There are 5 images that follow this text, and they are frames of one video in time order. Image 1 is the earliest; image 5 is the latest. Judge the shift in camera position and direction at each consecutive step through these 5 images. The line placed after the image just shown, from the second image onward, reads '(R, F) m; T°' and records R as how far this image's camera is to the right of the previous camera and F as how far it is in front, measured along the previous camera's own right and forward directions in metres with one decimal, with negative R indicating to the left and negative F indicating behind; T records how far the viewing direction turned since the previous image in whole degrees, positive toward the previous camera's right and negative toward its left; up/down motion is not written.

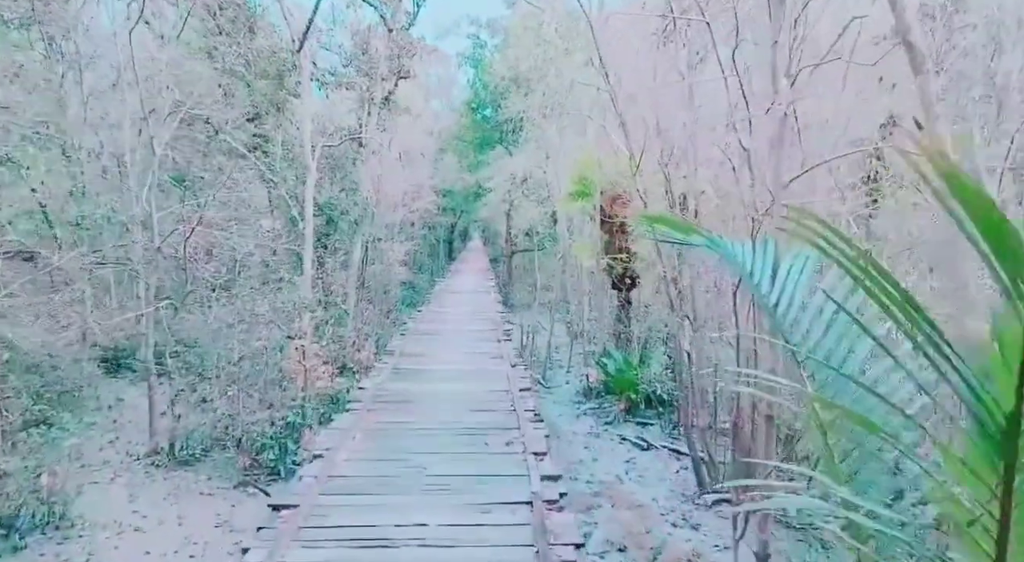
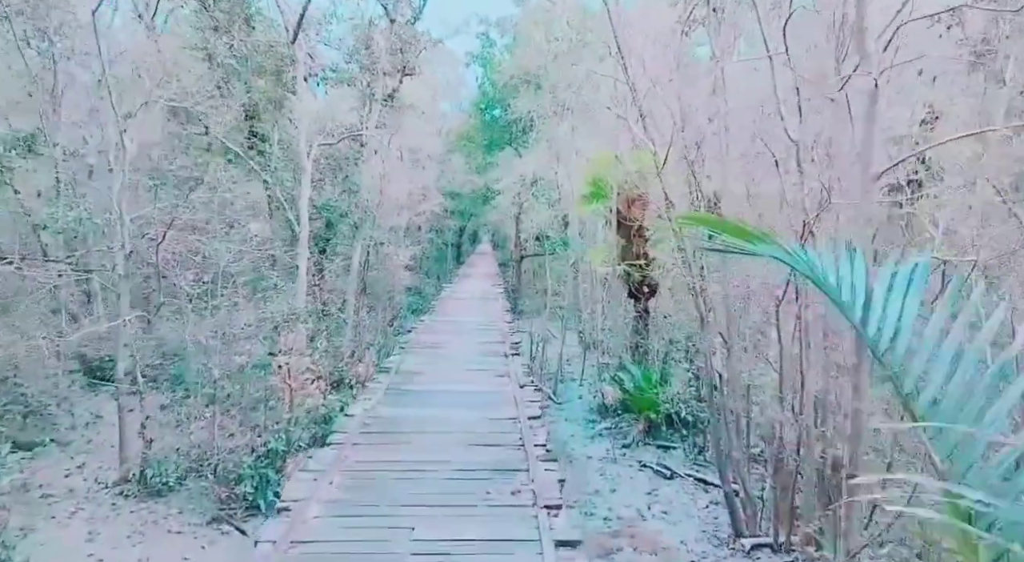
(0.0, +0.7) m; -1°
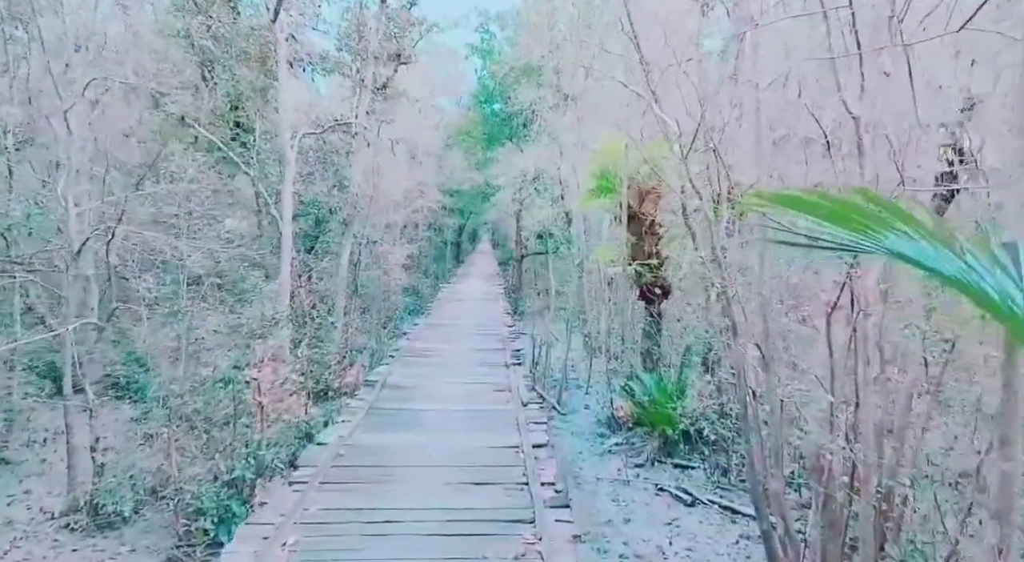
(0.0, +0.7) m; 0°
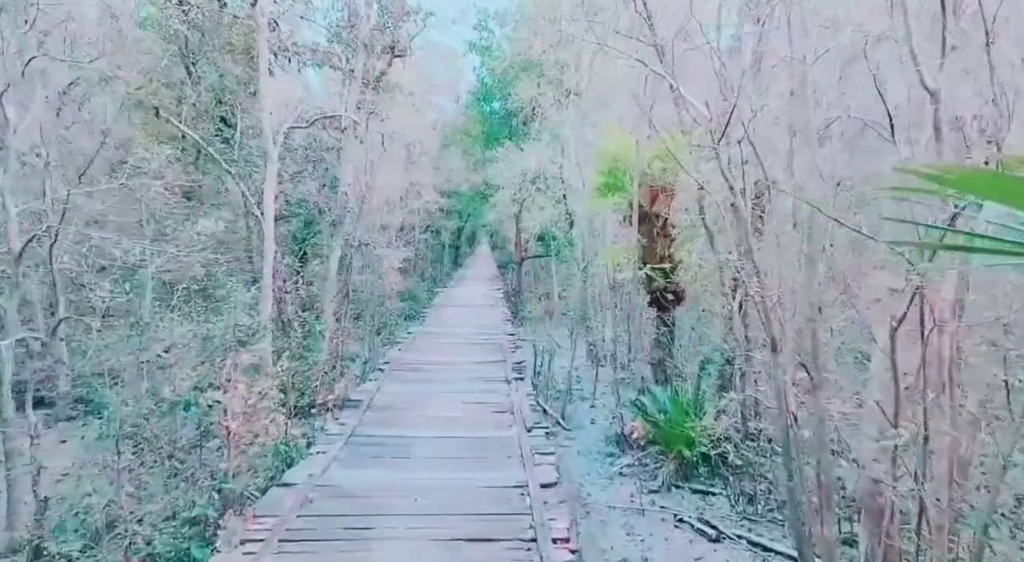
(0.0, +0.6) m; 0°
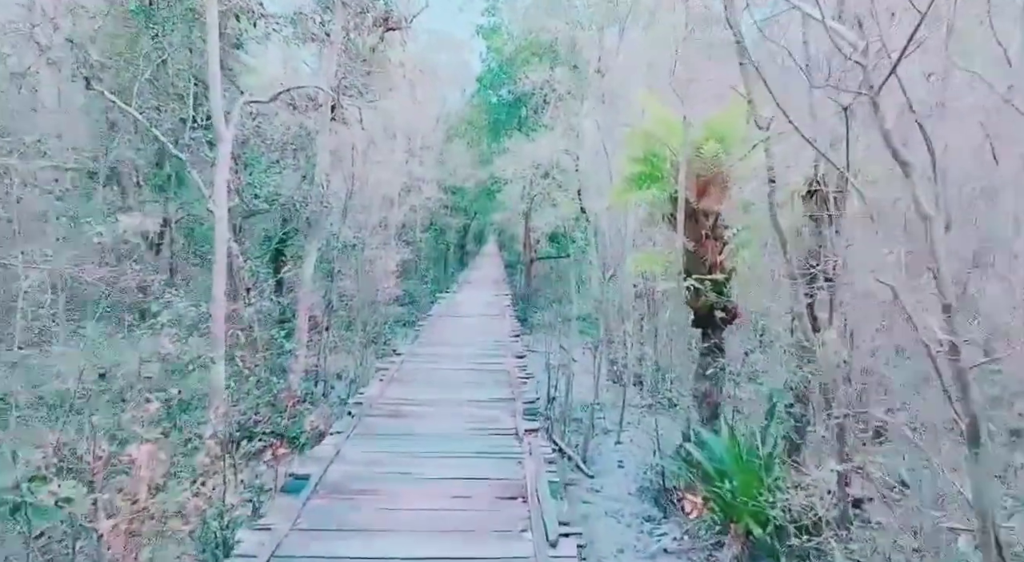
(0.0, +1.6) m; -1°
